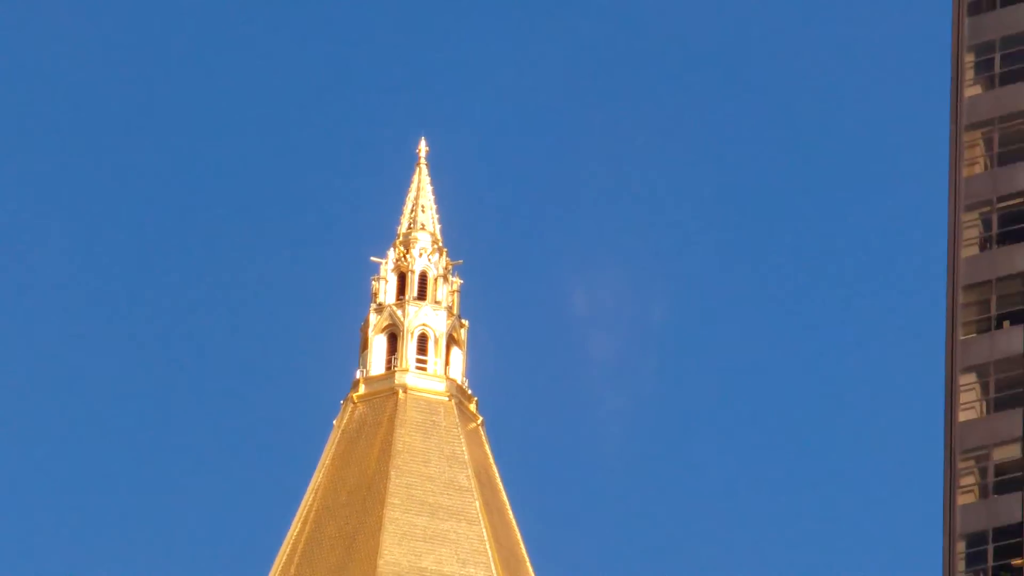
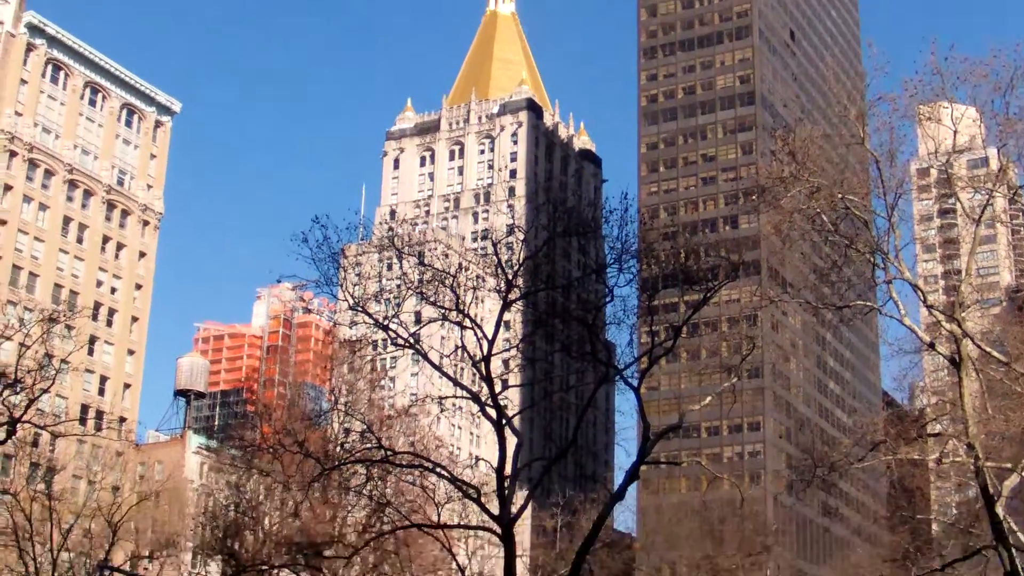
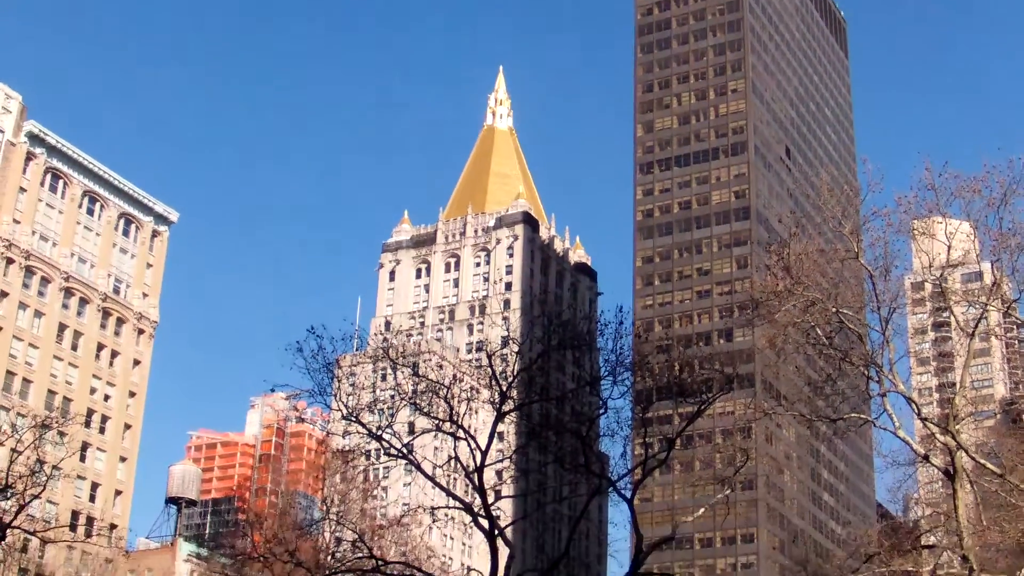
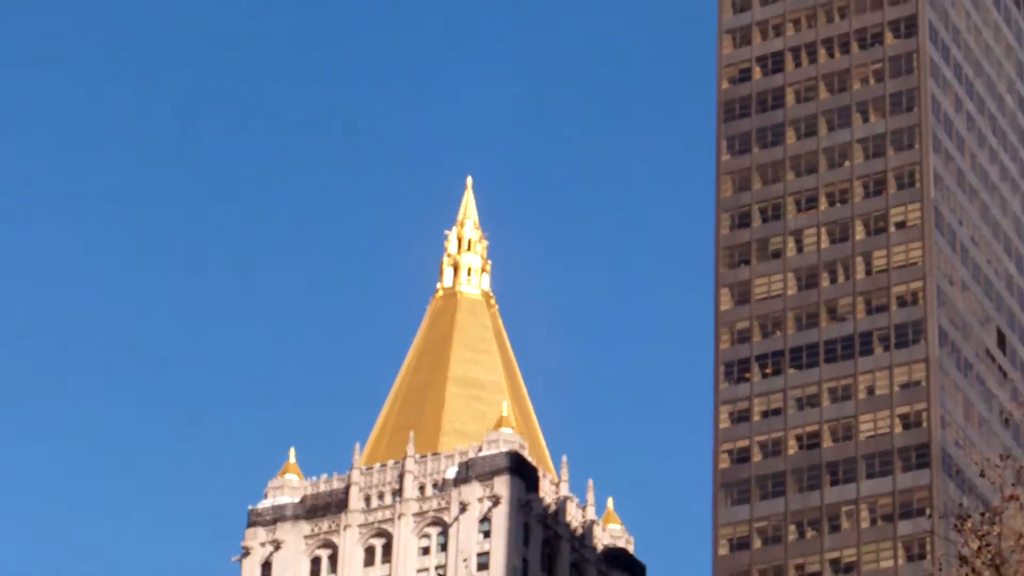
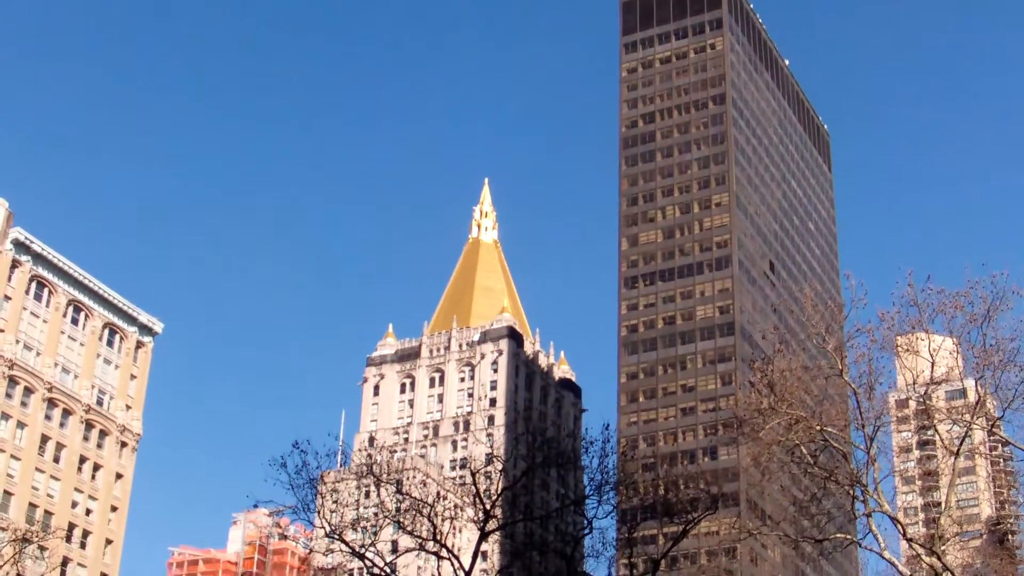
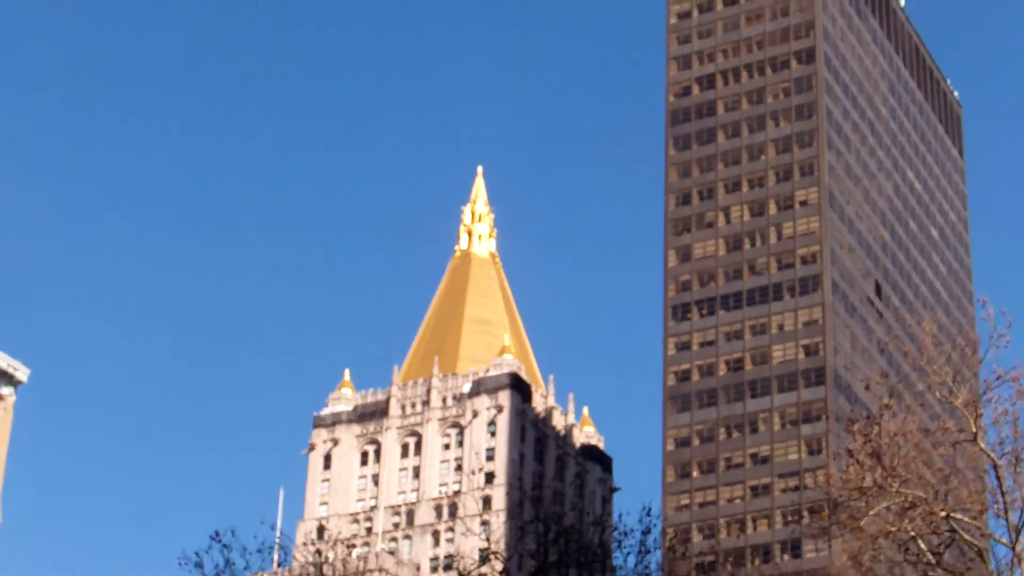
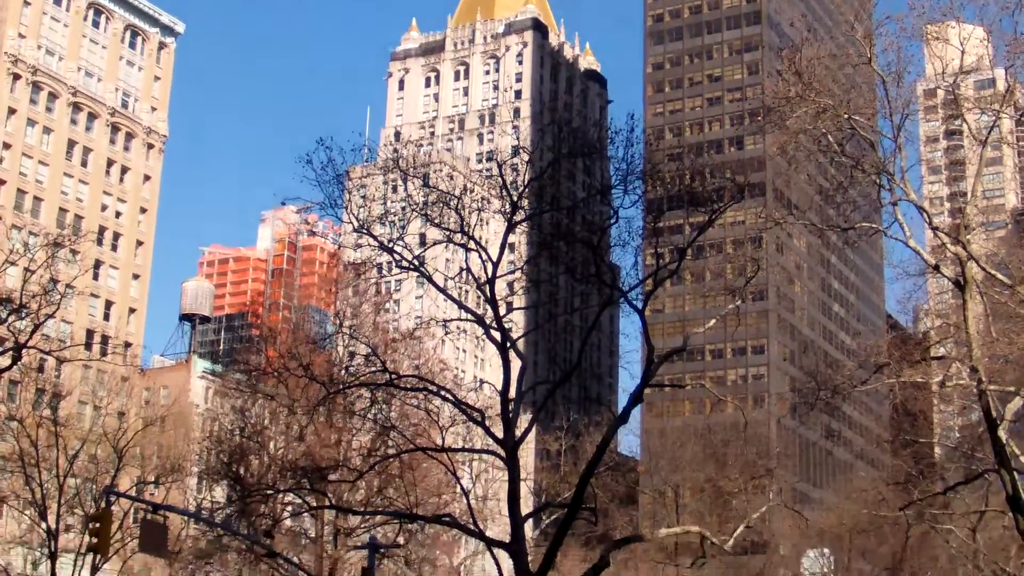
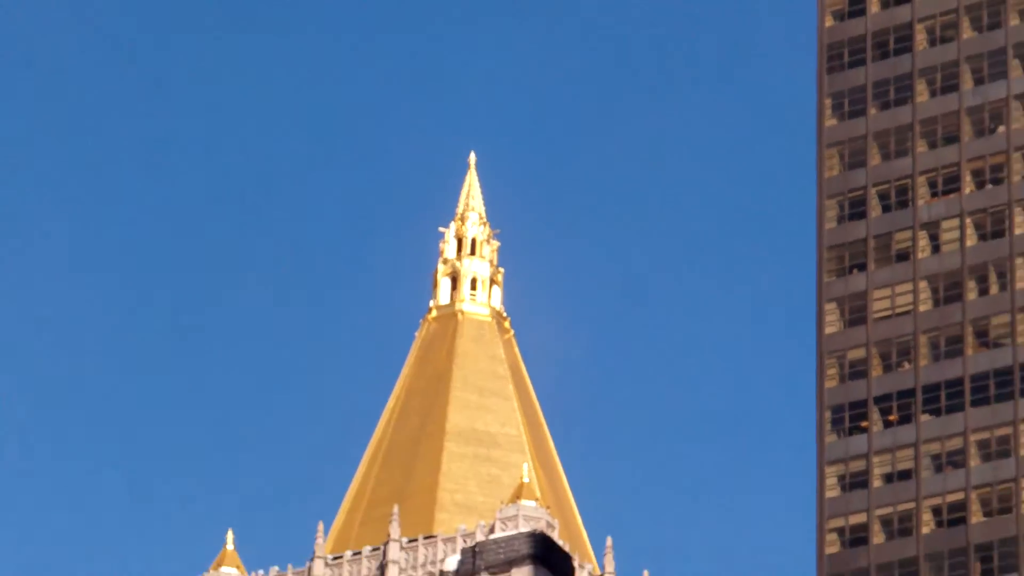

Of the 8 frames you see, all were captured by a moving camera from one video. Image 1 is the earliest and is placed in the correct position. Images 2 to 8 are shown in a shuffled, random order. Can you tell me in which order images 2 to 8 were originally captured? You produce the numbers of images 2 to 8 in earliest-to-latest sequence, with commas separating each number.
8, 4, 6, 5, 3, 2, 7
